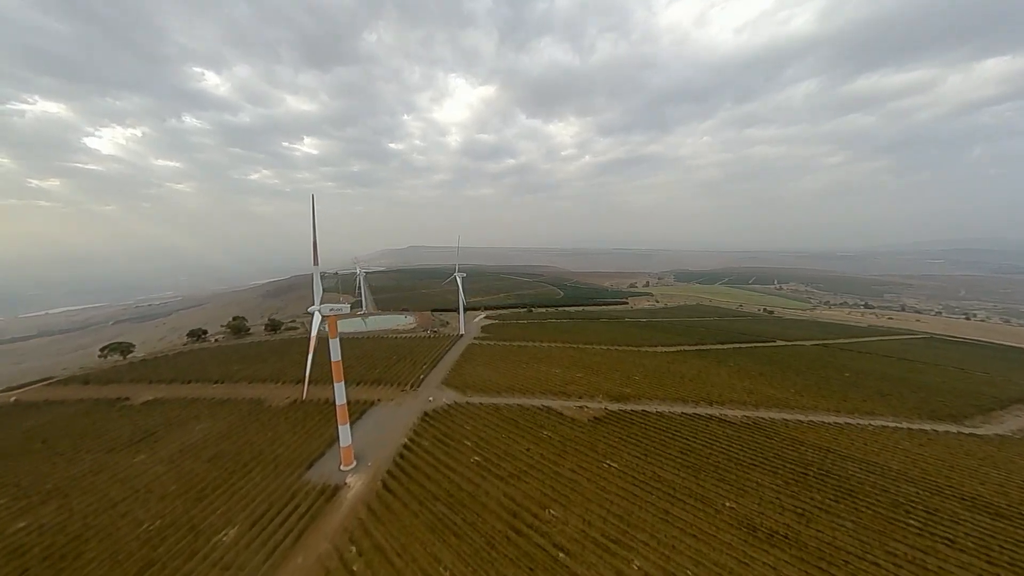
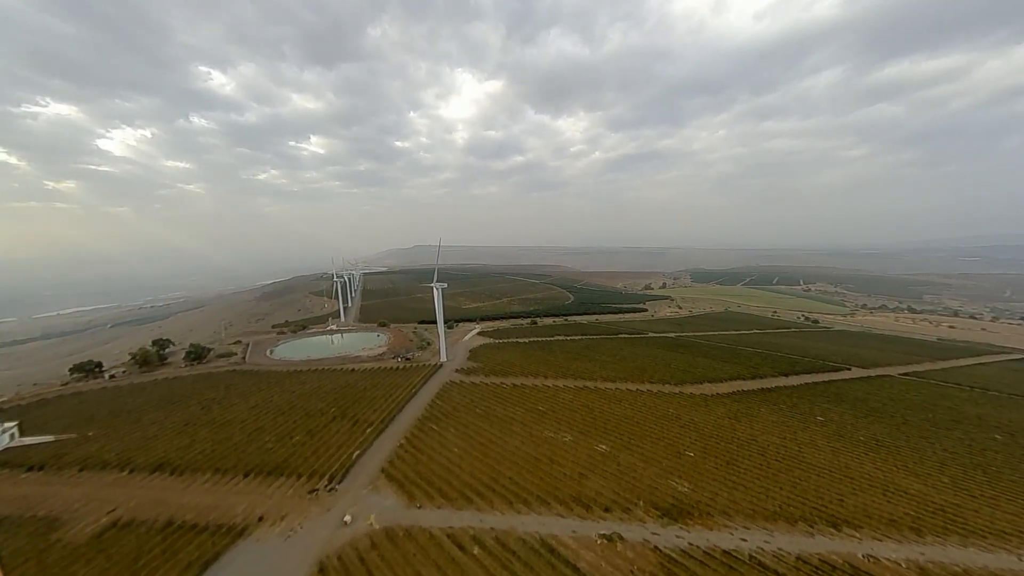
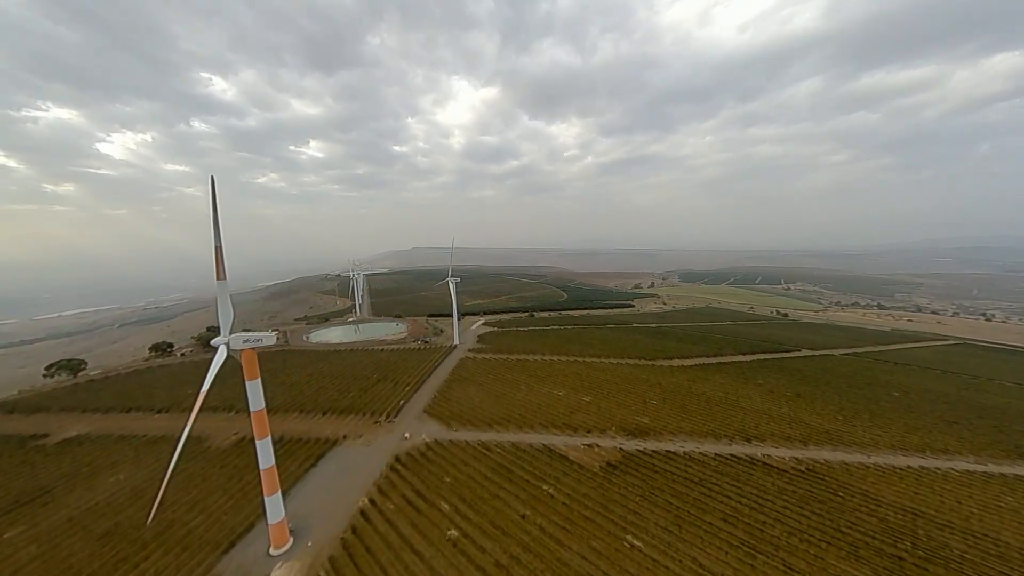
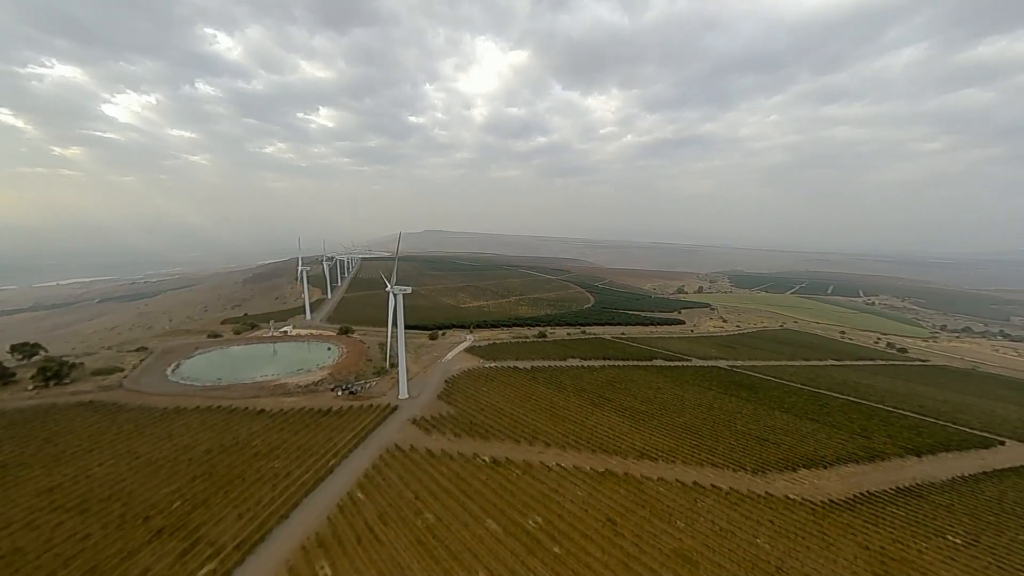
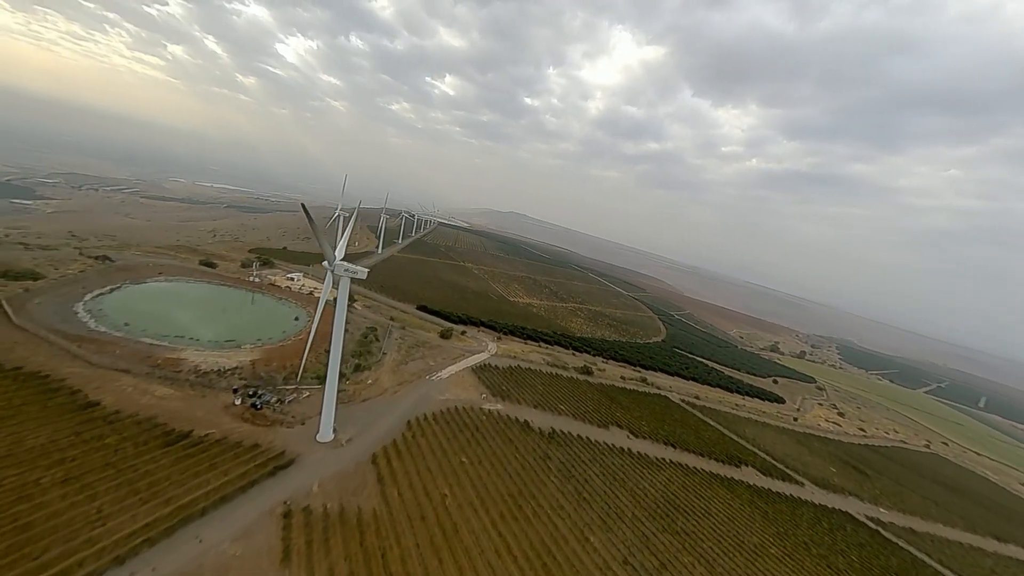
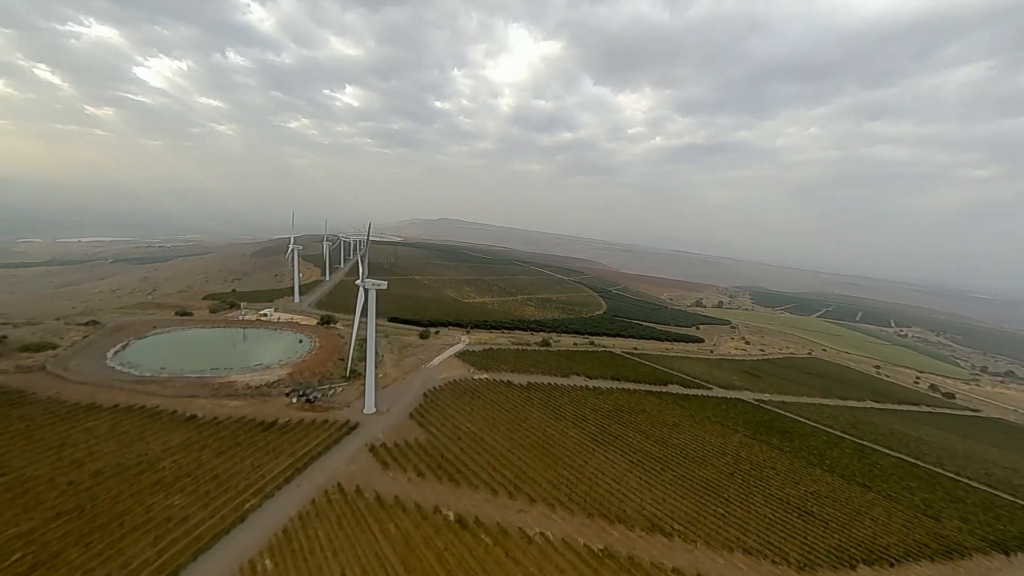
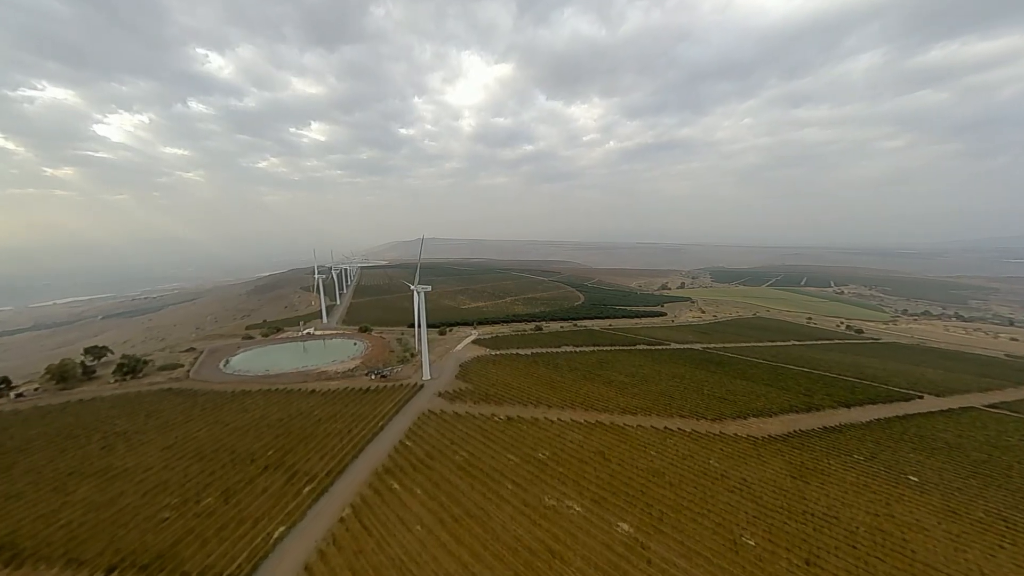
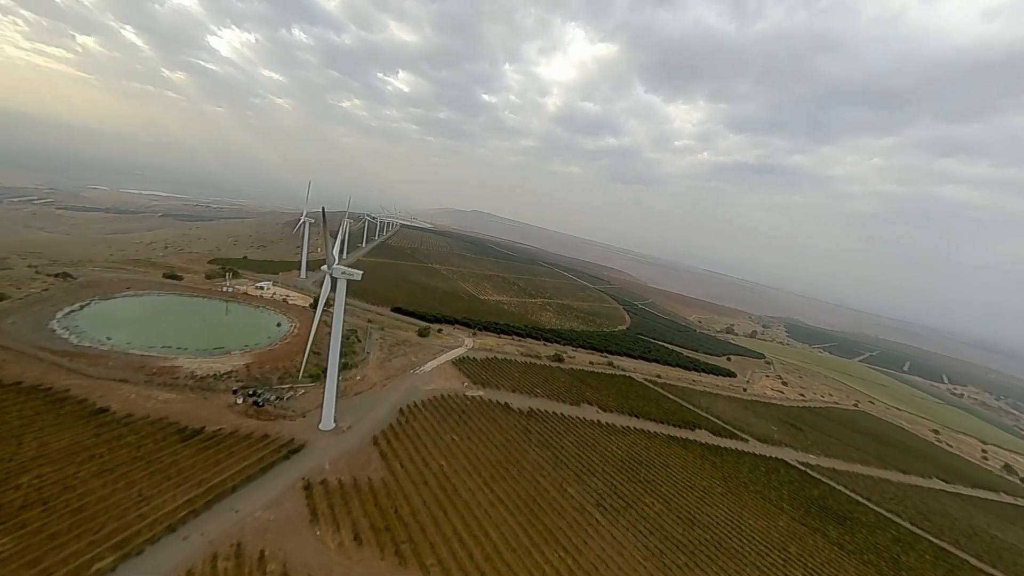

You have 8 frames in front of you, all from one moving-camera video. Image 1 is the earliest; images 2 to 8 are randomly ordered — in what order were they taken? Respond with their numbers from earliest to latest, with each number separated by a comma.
3, 2, 7, 4, 6, 8, 5
